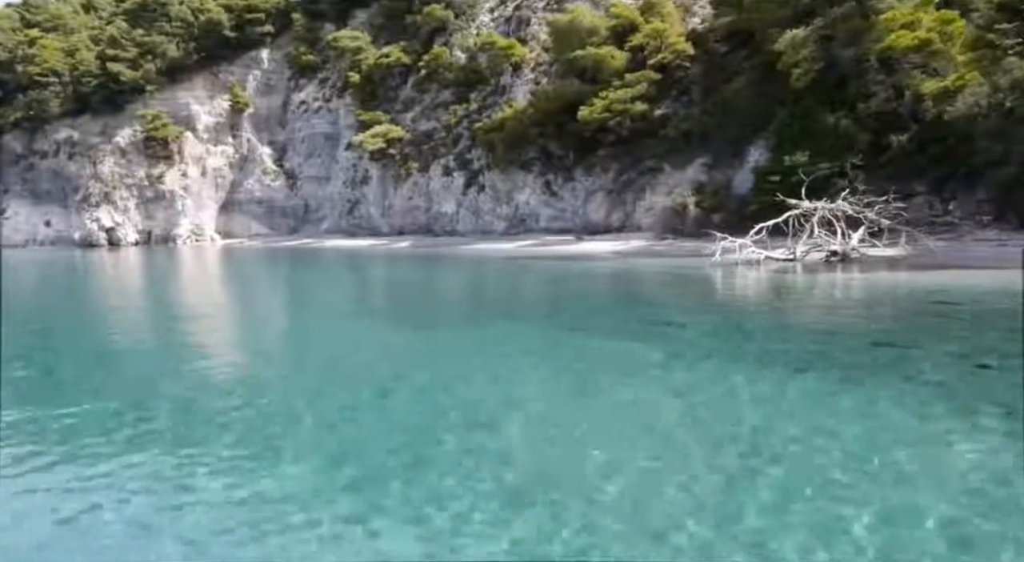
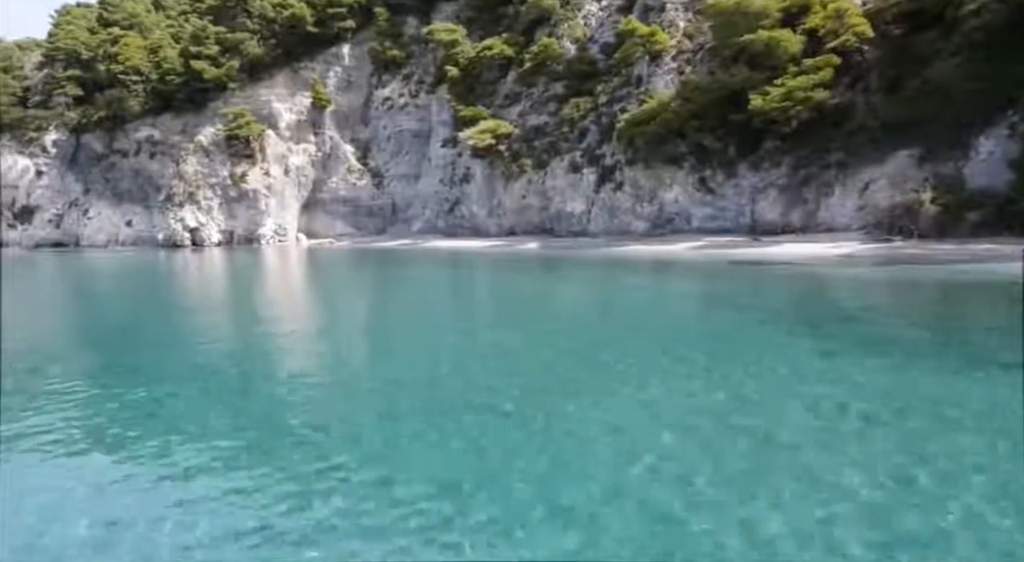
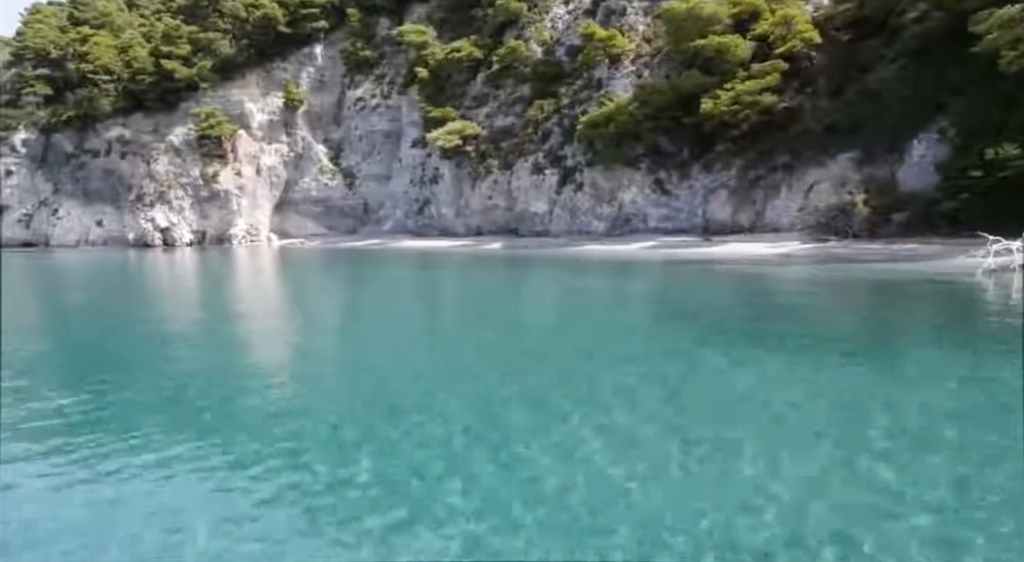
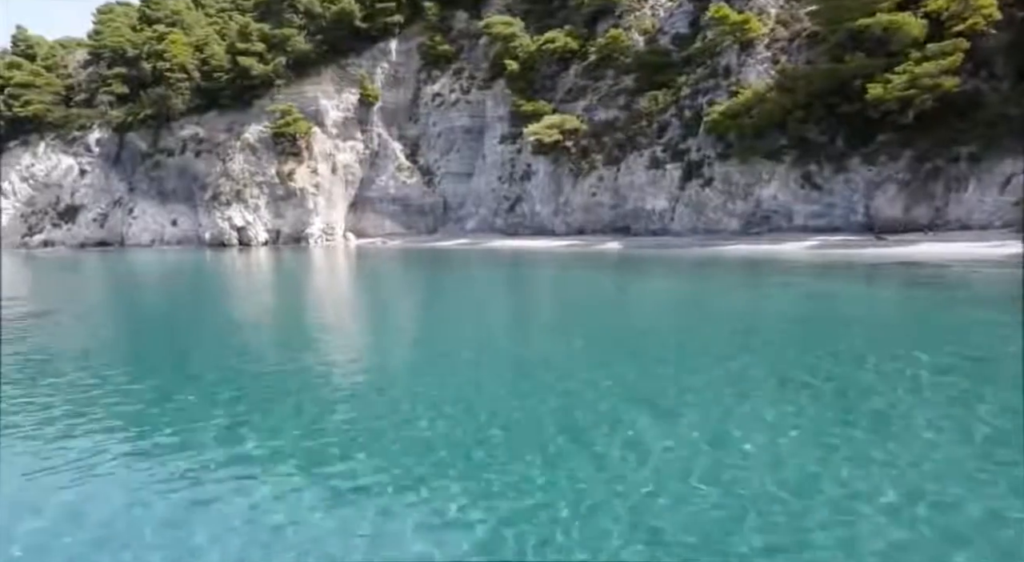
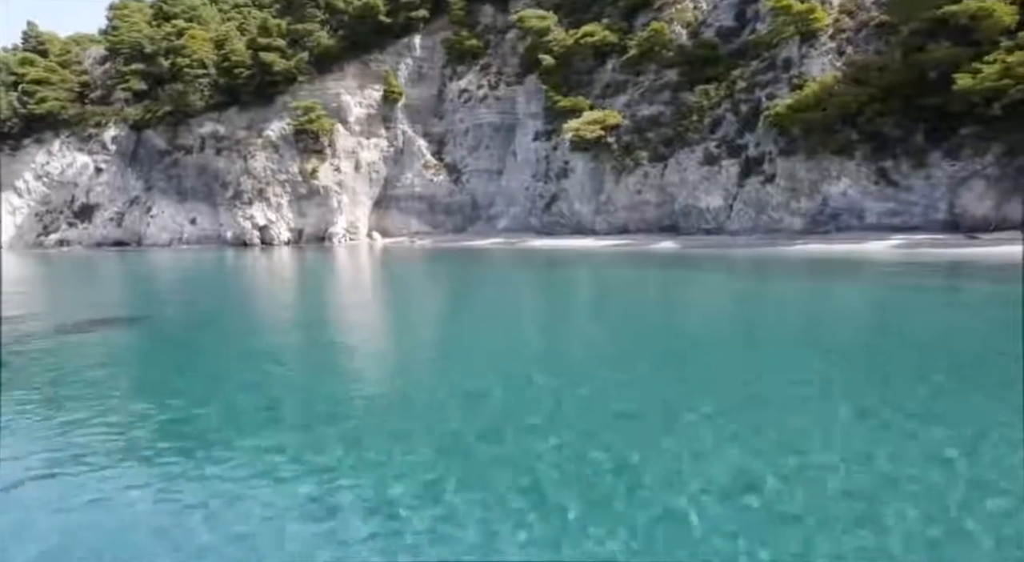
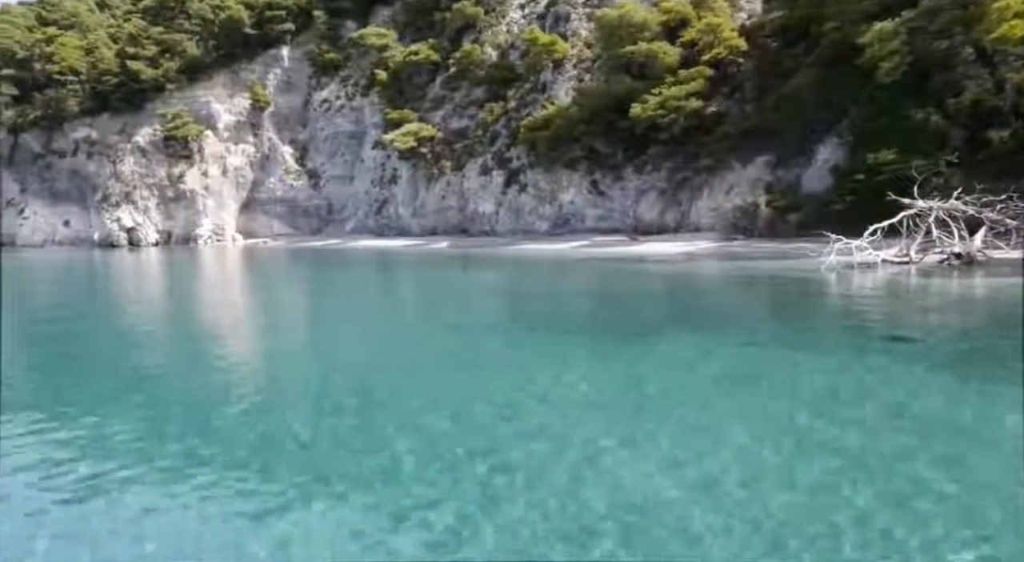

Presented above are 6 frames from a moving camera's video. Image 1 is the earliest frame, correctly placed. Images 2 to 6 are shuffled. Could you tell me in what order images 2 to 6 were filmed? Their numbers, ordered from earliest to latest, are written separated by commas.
6, 3, 2, 4, 5
